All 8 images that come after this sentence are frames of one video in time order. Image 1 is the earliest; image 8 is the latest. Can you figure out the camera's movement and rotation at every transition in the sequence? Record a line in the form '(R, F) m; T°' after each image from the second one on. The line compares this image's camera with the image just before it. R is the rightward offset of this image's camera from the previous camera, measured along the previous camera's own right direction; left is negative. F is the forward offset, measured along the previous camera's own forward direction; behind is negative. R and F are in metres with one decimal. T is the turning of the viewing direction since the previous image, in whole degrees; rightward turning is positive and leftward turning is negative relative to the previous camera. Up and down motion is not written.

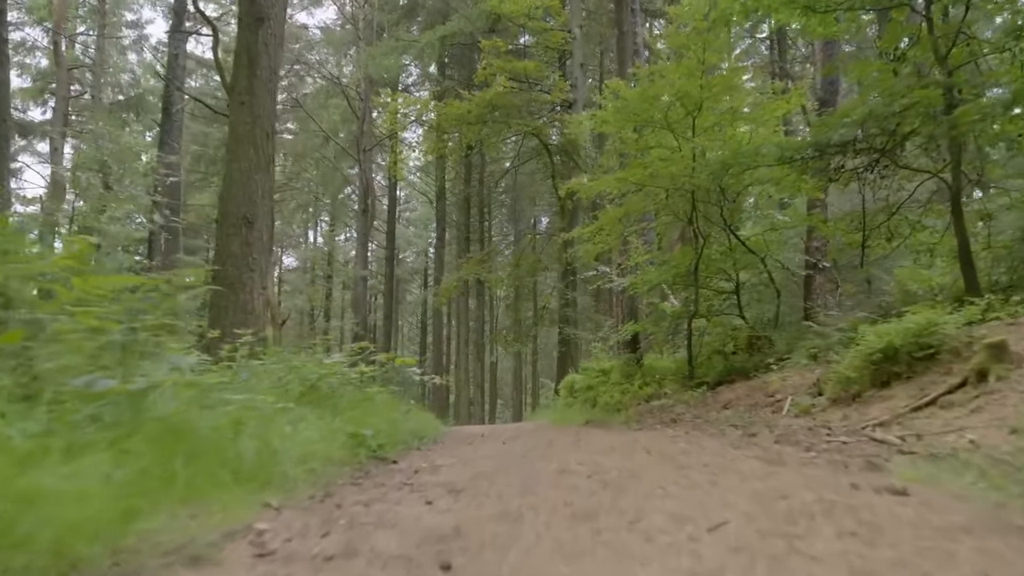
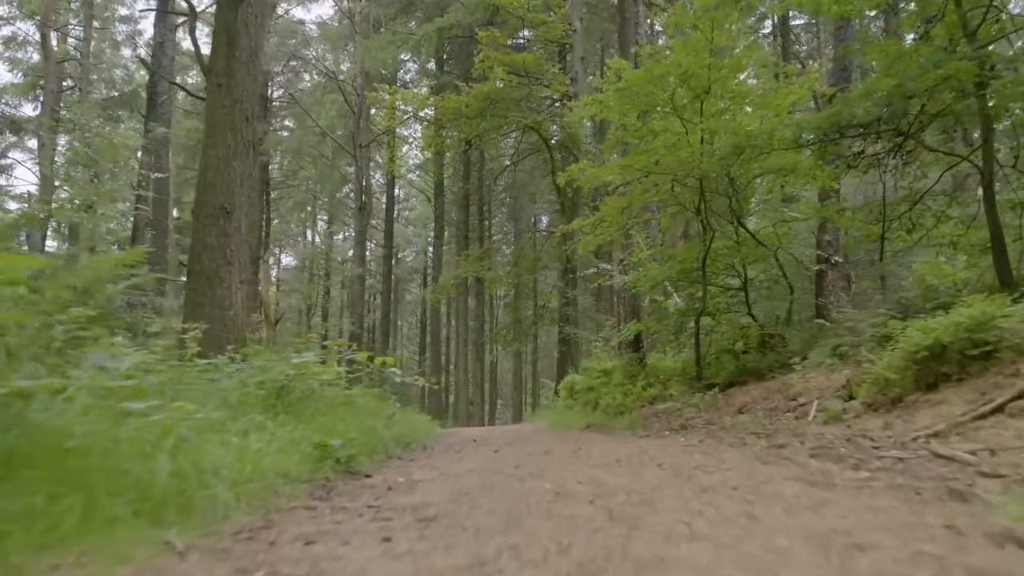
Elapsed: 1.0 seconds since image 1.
(+0.1, +0.5) m; 0°
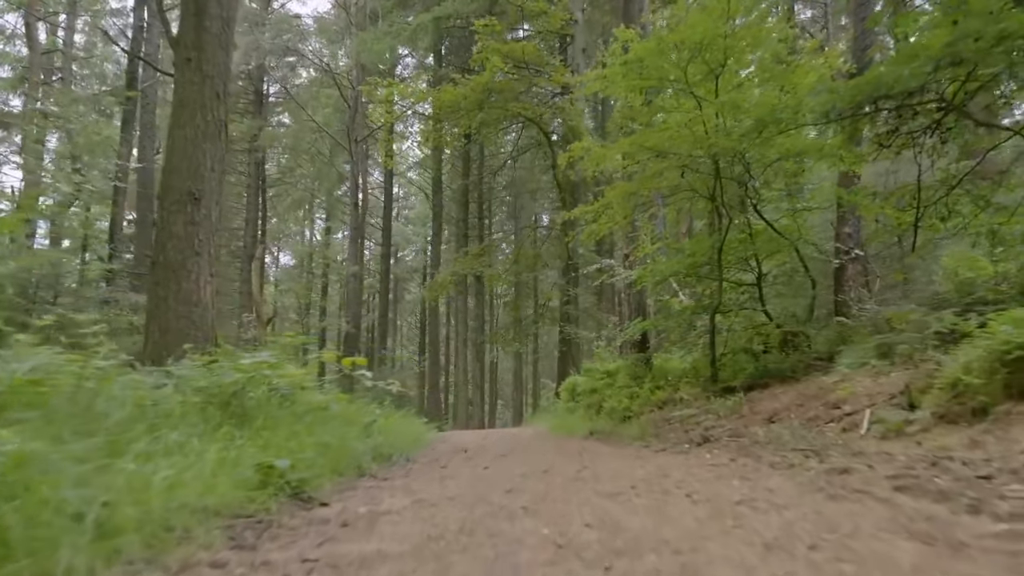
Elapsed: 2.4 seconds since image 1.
(0.0, +0.7) m; 0°
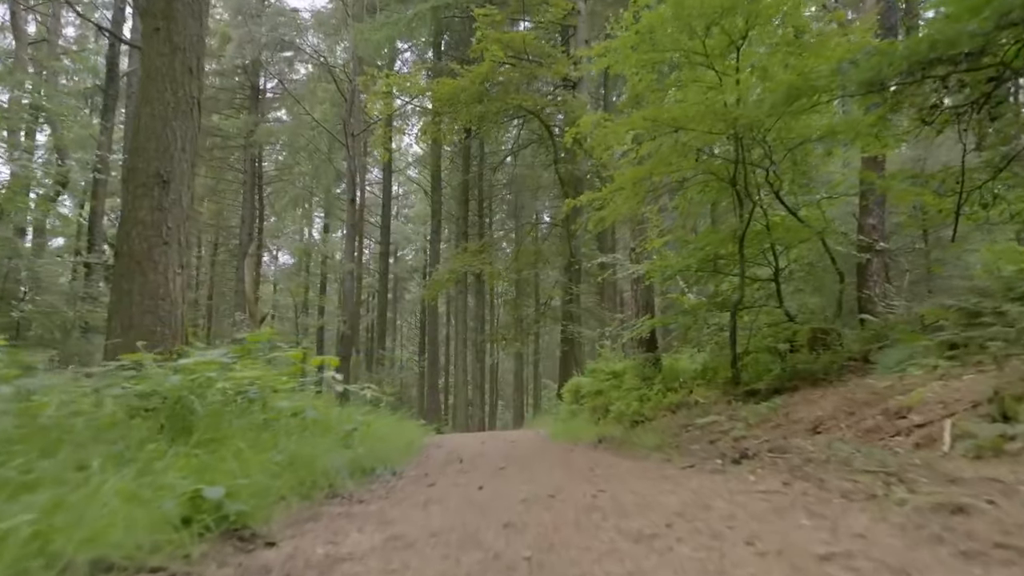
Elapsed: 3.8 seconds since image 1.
(0.0, +0.6) m; 0°
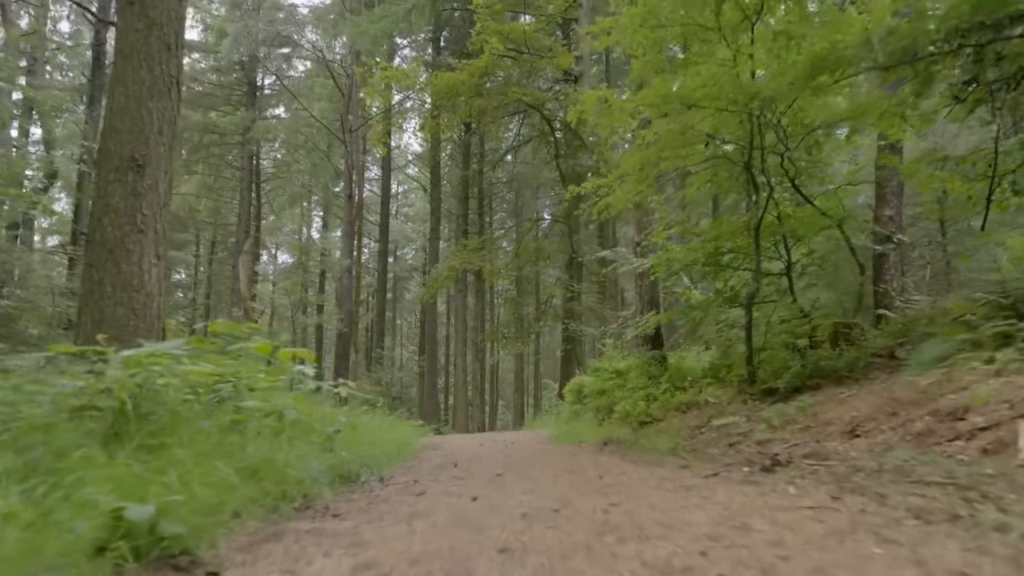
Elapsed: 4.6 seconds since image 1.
(0.0, +0.4) m; 0°
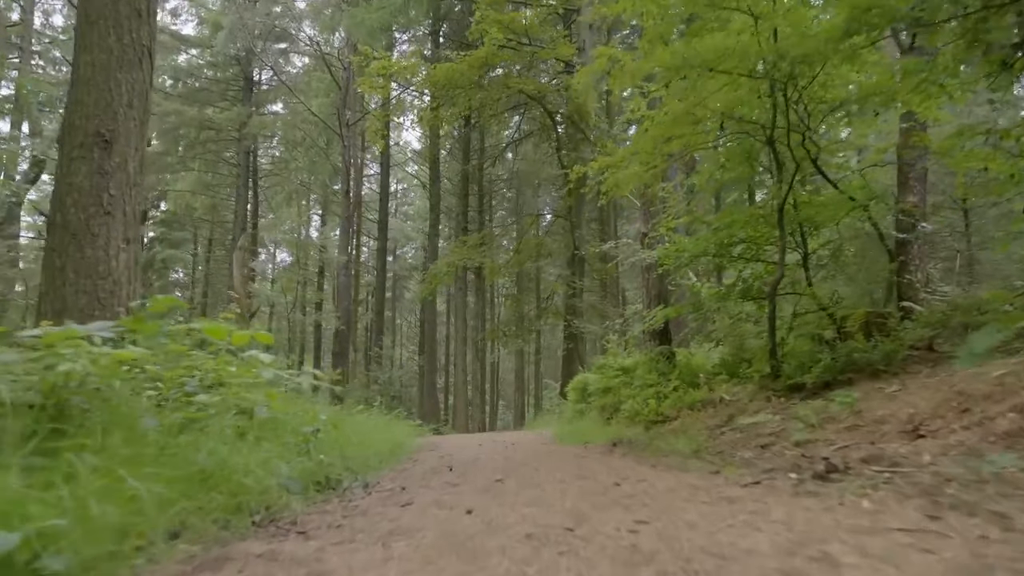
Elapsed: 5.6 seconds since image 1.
(0.0, +0.5) m; 0°
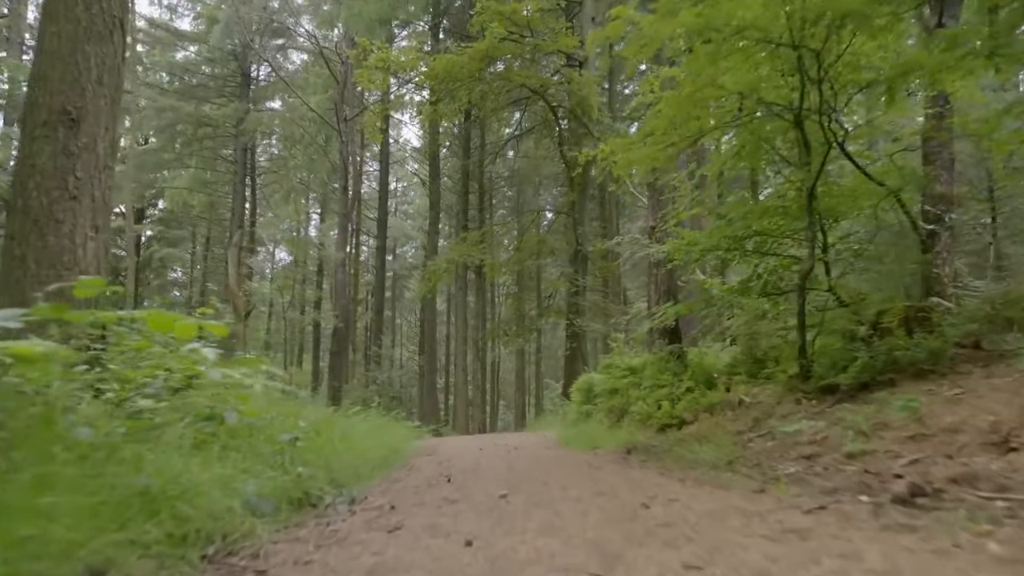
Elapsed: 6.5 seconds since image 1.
(0.0, +0.4) m; 0°
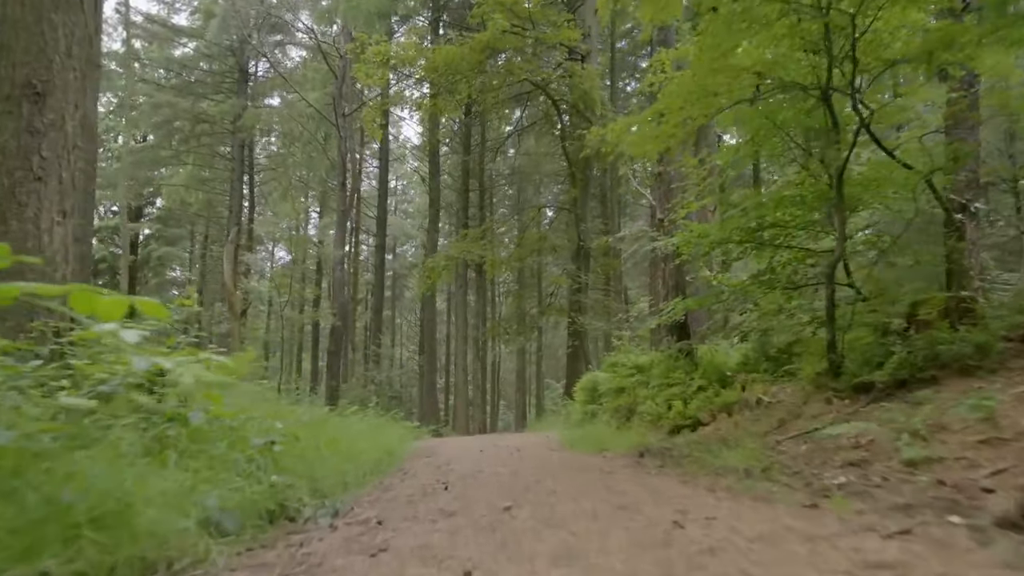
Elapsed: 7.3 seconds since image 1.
(0.0, +0.4) m; 0°
